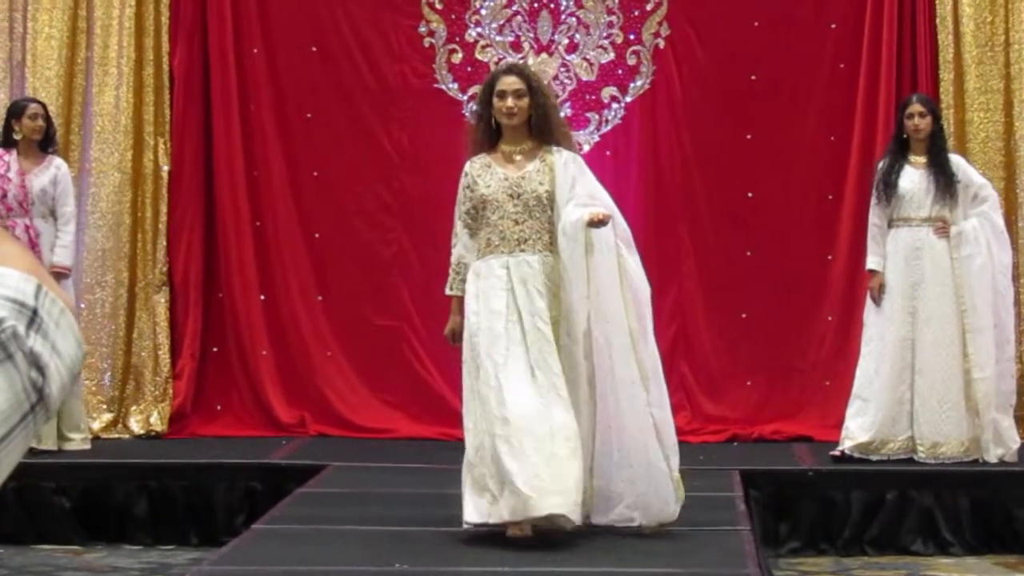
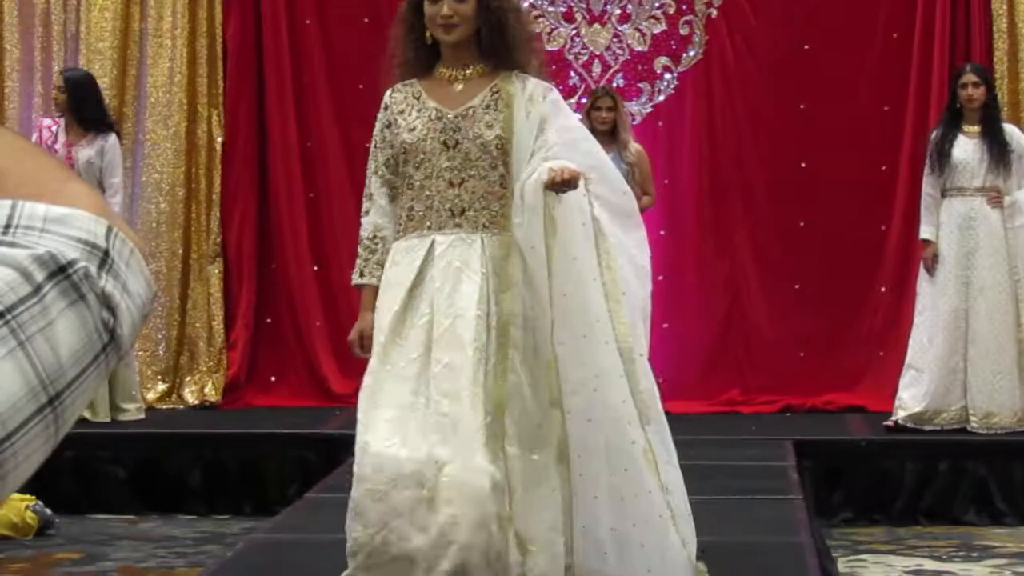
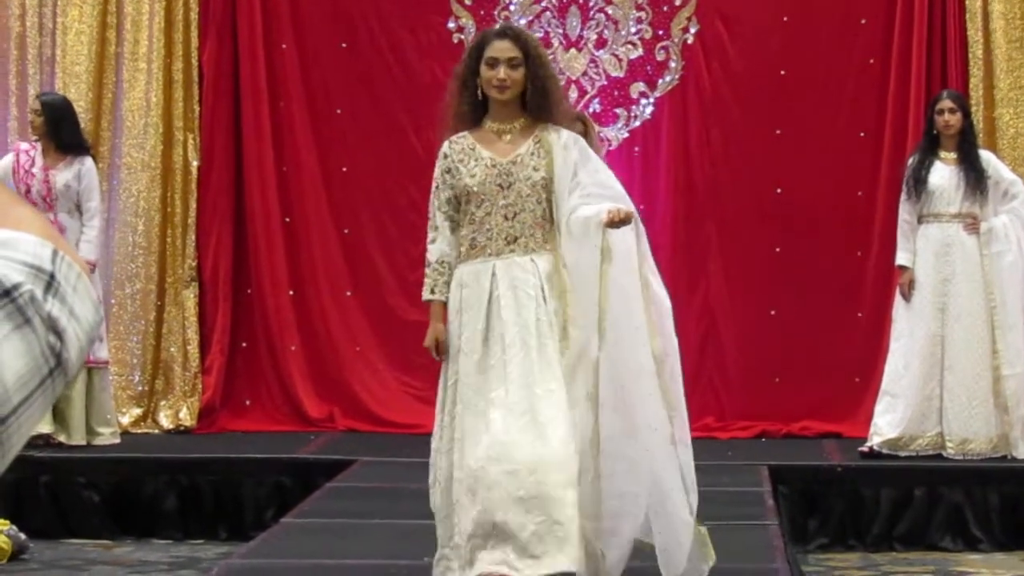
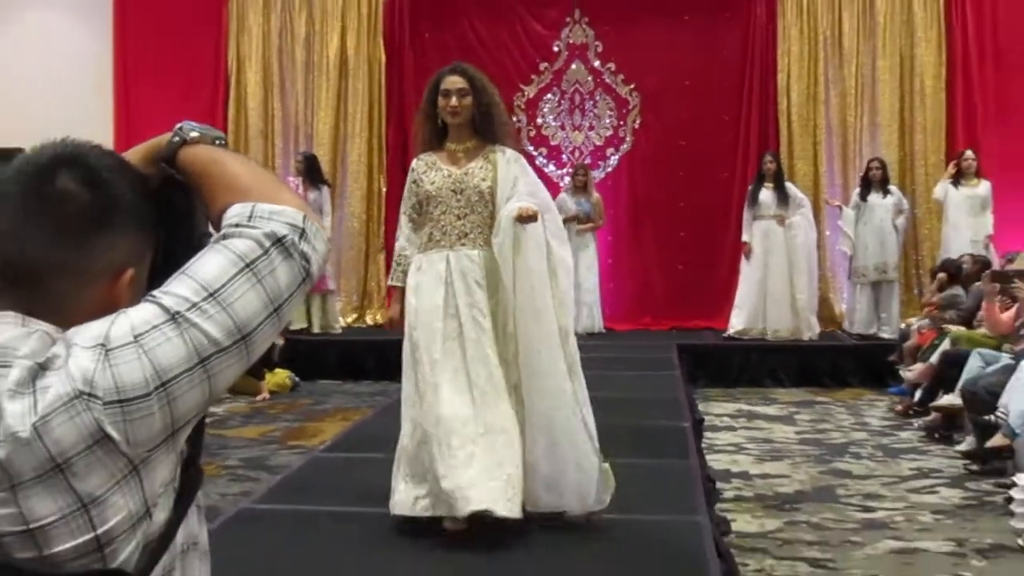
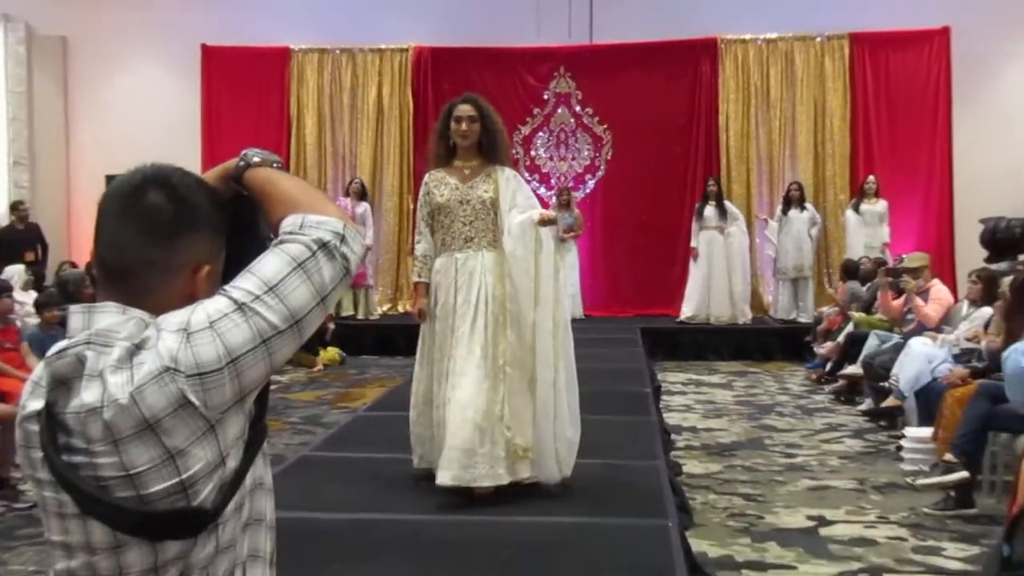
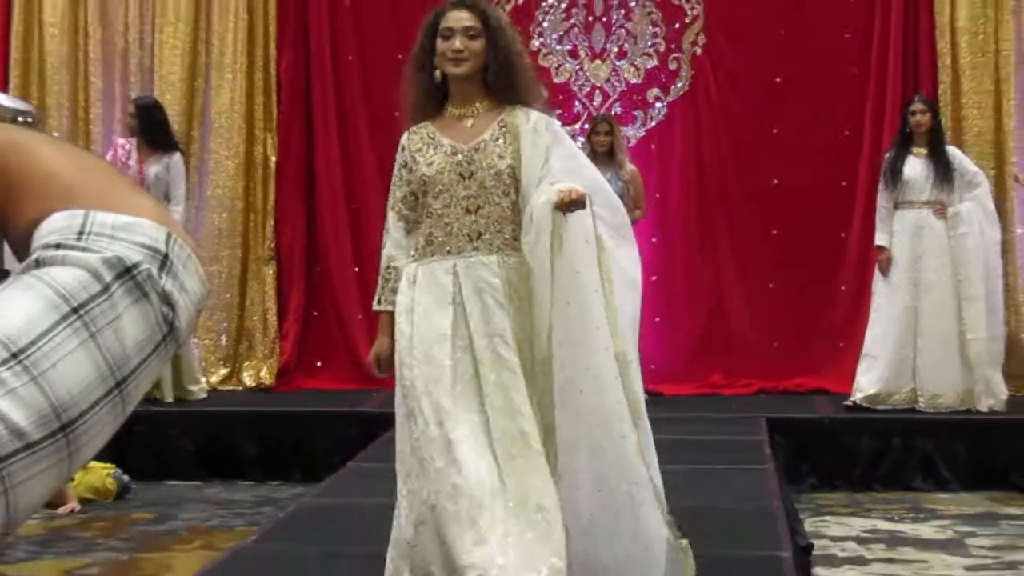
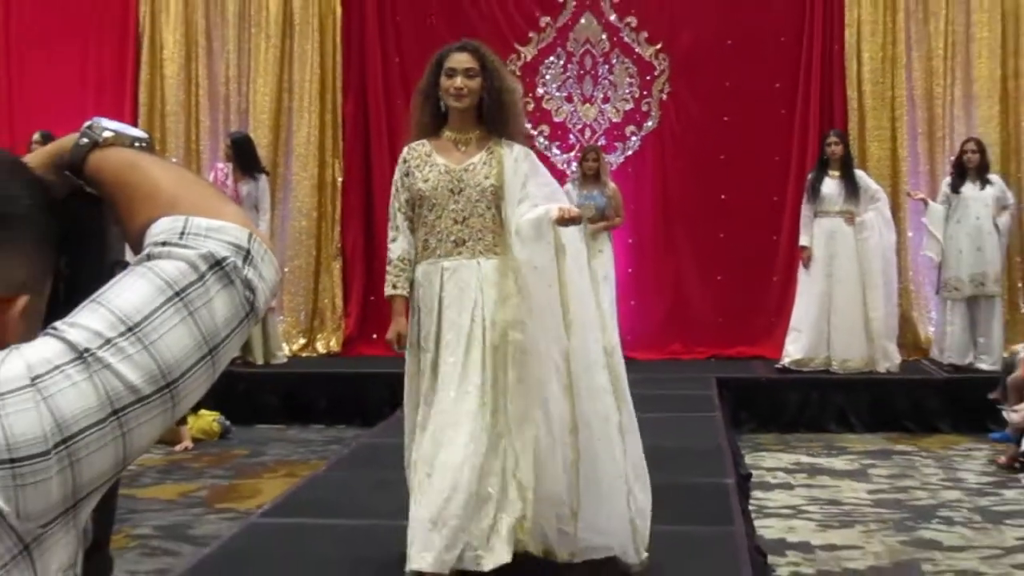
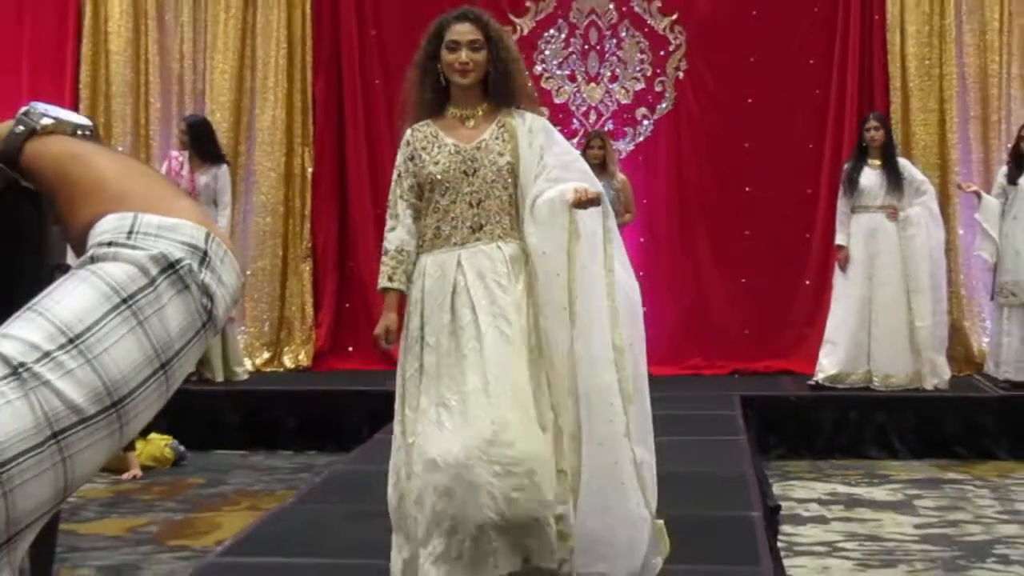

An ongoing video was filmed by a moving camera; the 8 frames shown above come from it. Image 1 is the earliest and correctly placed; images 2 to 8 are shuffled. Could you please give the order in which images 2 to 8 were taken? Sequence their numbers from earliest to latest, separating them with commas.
3, 2, 6, 8, 7, 4, 5
